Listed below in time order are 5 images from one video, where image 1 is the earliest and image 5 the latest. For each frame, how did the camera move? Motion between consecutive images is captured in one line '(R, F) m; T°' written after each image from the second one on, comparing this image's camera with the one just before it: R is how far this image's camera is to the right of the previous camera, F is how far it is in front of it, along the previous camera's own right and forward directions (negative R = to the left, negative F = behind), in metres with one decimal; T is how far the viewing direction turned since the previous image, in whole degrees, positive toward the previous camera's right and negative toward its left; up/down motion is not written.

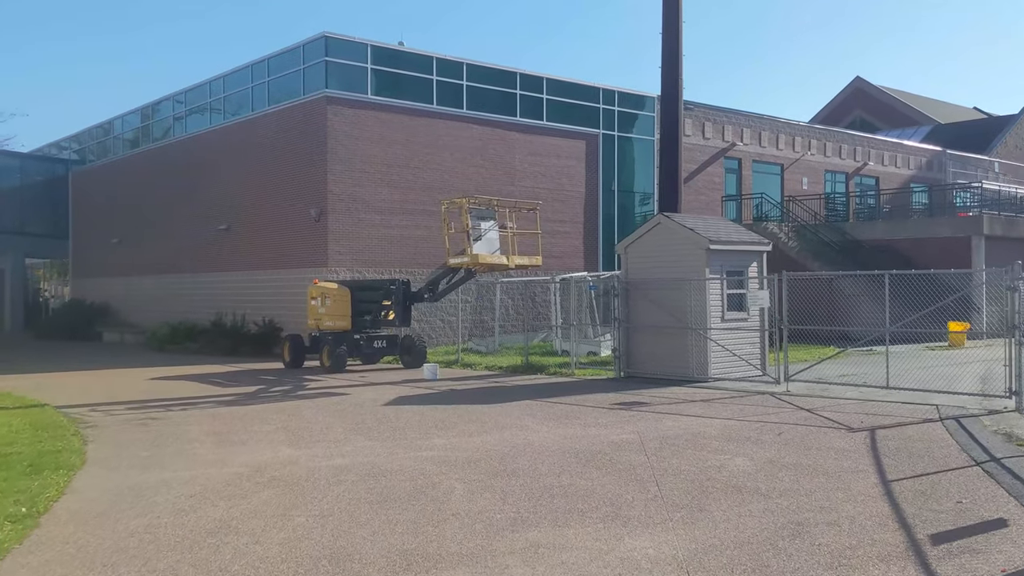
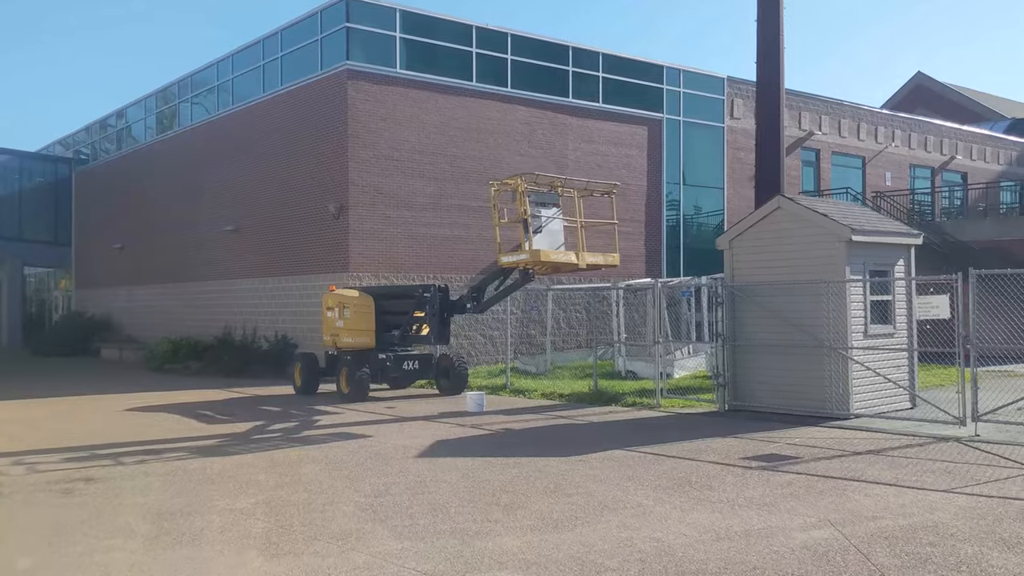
(-0.5, +4.1) m; -2°
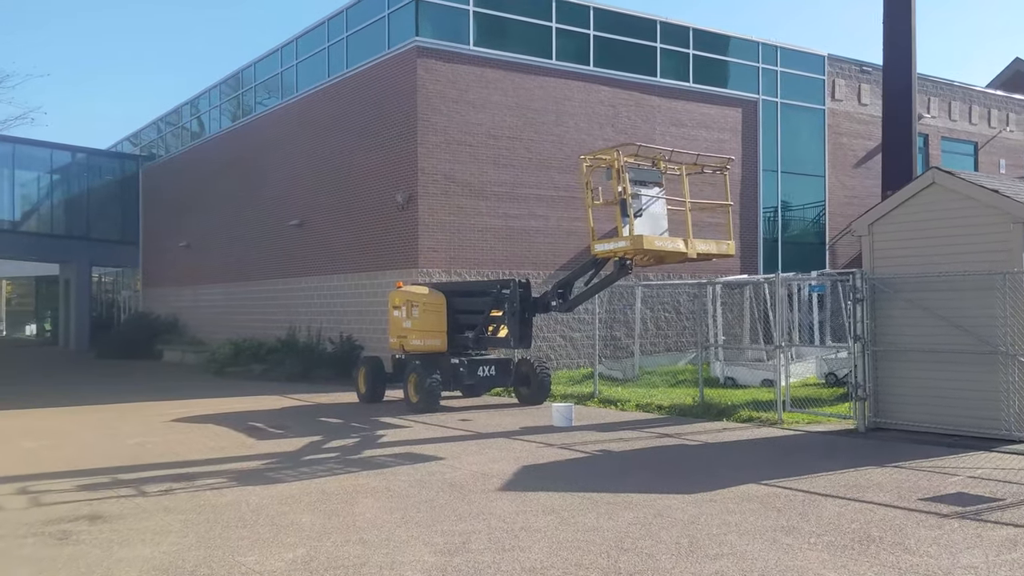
(-0.3, +2.0) m; -4°
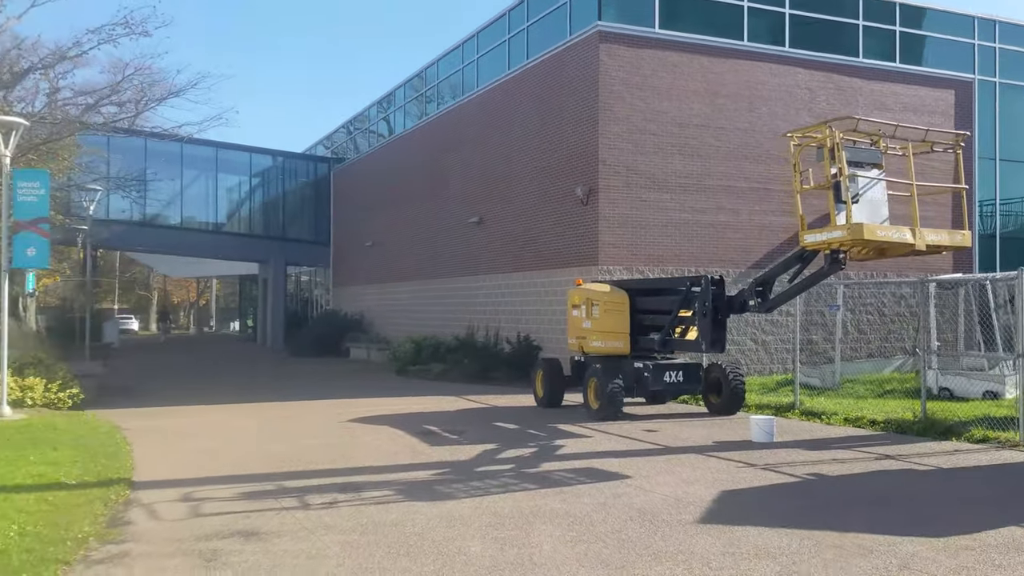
(-0.2, +1.0) m; -10°
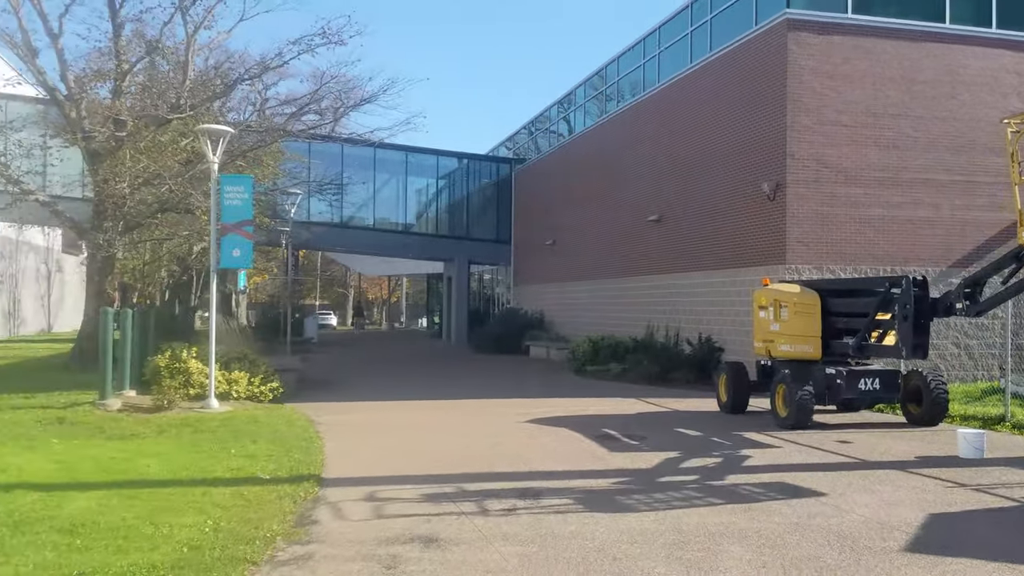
(0.0, +0.3) m; -10°
